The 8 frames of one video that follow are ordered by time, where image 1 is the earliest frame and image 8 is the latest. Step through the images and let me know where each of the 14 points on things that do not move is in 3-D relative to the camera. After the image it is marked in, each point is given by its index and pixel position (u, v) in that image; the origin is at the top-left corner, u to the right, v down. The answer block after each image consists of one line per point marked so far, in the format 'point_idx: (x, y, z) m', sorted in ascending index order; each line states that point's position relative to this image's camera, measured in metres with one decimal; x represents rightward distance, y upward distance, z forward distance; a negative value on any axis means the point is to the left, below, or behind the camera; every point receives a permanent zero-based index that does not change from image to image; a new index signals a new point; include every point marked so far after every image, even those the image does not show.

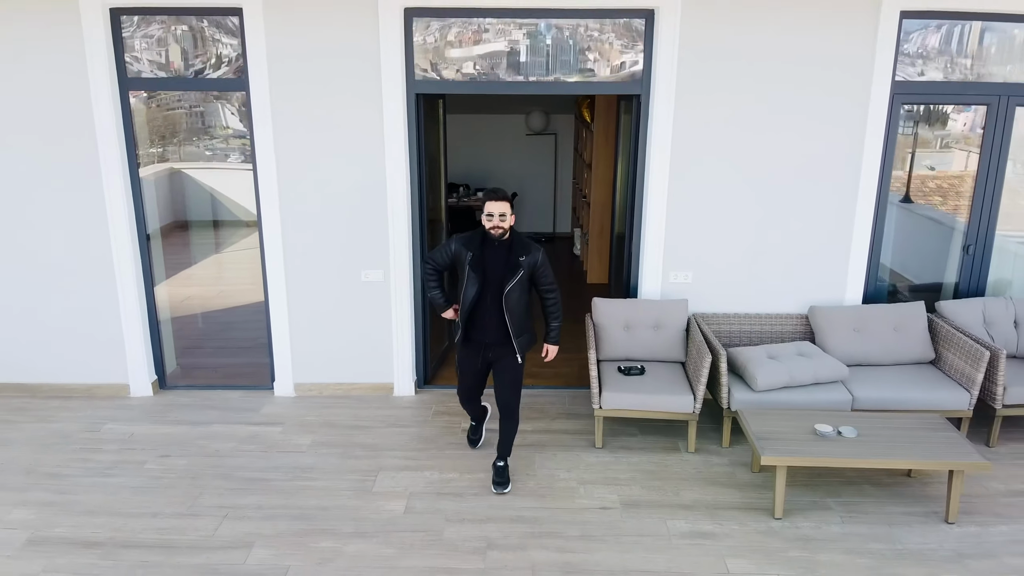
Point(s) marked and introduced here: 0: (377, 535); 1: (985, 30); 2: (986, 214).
0: (-0.7, -1.2, +3.7) m
1: (+3.0, +1.6, +4.7) m
2: (+3.2, +0.5, +5.1) m
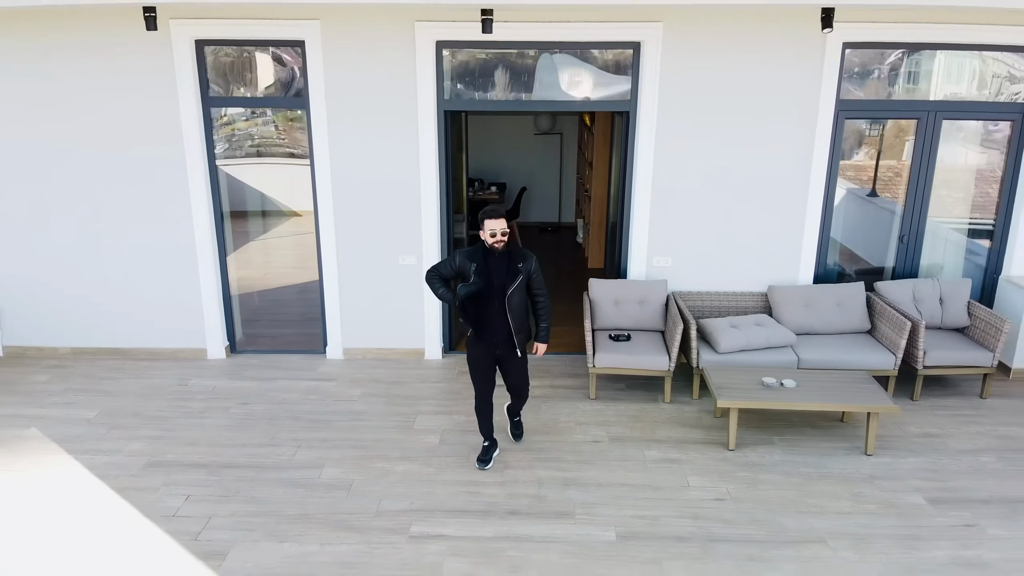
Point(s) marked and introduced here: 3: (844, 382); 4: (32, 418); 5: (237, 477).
0: (-0.6, -1.1, +4.8) m
1: (+3.1, +1.7, +5.7) m
2: (+3.3, +0.7, +6.1) m
3: (+2.2, -0.6, +5.1) m
4: (-3.4, -0.9, +5.4) m
5: (-1.7, -1.2, +4.6) m
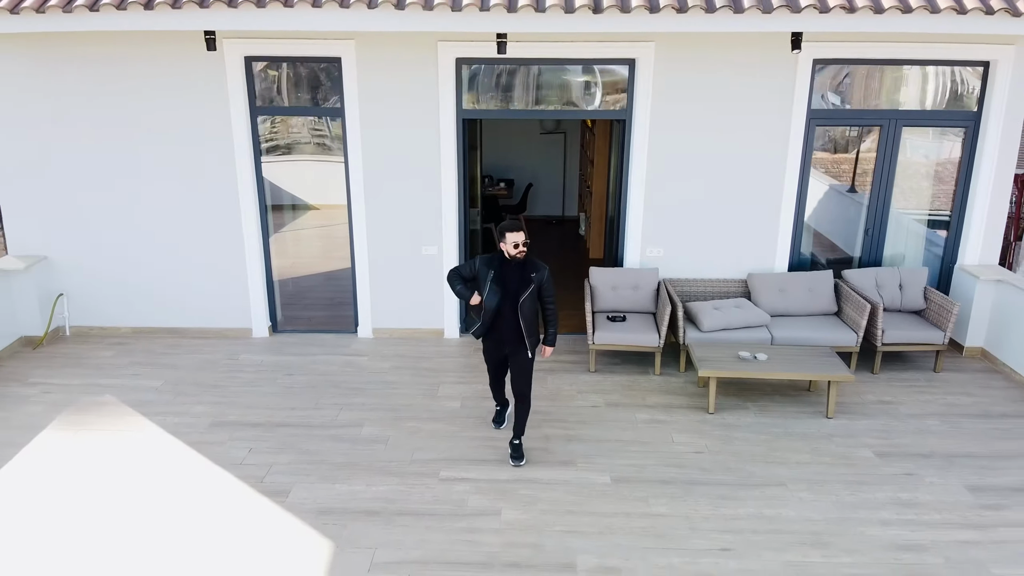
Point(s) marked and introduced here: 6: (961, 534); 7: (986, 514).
0: (-0.5, -1.0, +5.6) m
1: (+3.1, +1.9, +6.5) m
2: (+3.4, +0.8, +6.9) m
3: (+2.3, -0.5, +5.9) m
4: (-3.3, -0.8, +6.2) m
5: (-1.6, -1.1, +5.5) m
6: (+2.7, -1.4, +4.5) m
7: (+3.0, -1.4, +4.7) m
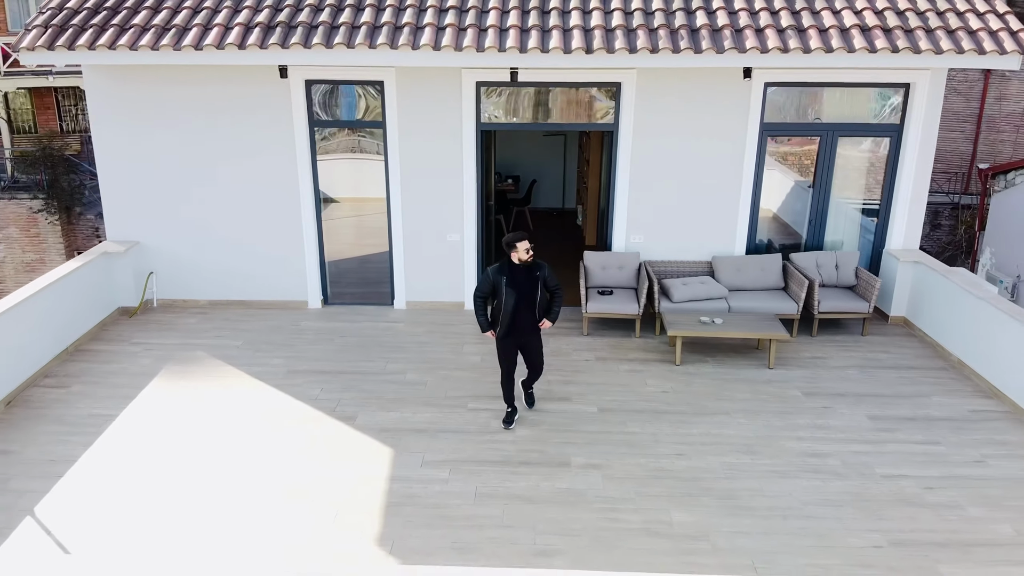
0: (-0.4, -0.8, +7.2) m
1: (+3.2, +2.1, +8.0) m
2: (+3.5, +1.0, +8.4) m
3: (+2.4, -0.3, +7.5) m
4: (-3.2, -0.6, +7.8) m
5: (-1.5, -0.8, +7.0) m
6: (+2.8, -1.2, +6.0) m
7: (+3.1, -1.2, +6.3) m
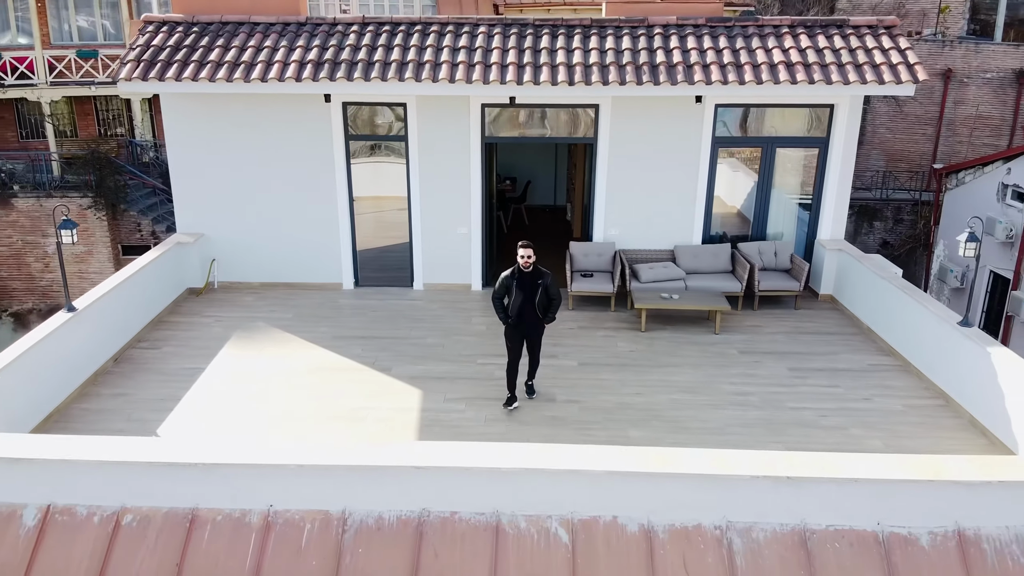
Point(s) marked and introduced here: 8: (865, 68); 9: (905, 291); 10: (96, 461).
0: (-0.4, -0.6, +9.0) m
1: (+3.2, +2.3, +9.9) m
2: (+3.4, +1.2, +10.3) m
3: (+2.4, -0.1, +9.4) m
4: (-3.3, -0.4, +9.6) m
5: (-1.5, -0.6, +8.9) m
6: (+2.8, -1.0, +7.9) m
7: (+3.0, -1.0, +8.1) m
8: (+4.2, +2.6, +9.0) m
9: (+4.5, 0.0, +8.6) m
10: (-2.9, -1.2, +5.4) m
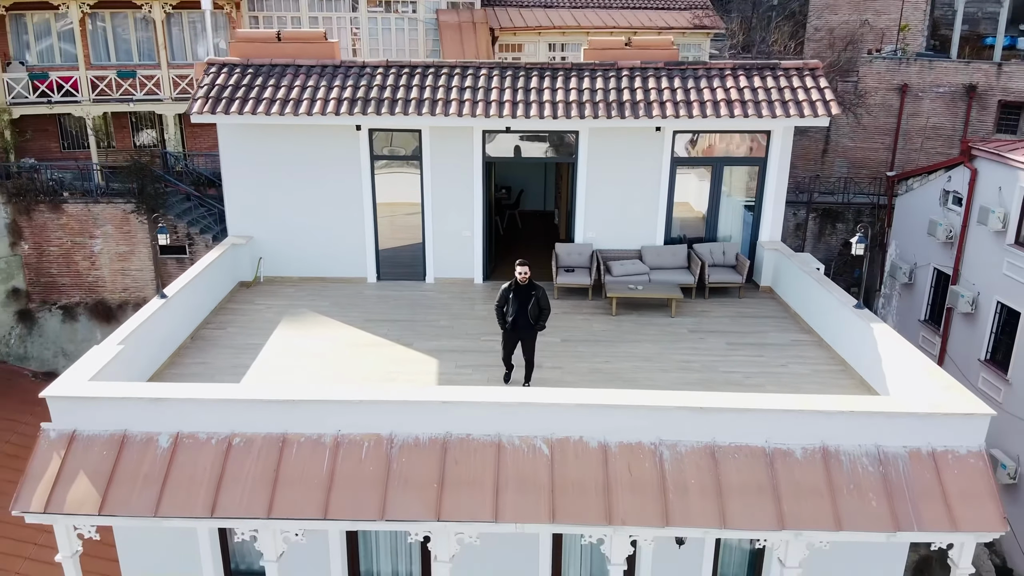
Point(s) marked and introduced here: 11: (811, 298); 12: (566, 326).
0: (-0.5, -0.5, +11.2) m
1: (+3.2, +2.4, +12.1) m
2: (+3.4, +1.4, +12.5) m
3: (+2.3, 0.0, +11.6) m
4: (-3.3, -0.3, +11.8) m
5: (-1.6, -0.5, +11.1) m
6: (+2.7, -0.9, +10.1) m
7: (+3.0, -0.9, +10.4) m
8: (+4.2, +2.7, +11.3) m
9: (+4.4, +0.1, +10.8) m
10: (-3.0, -1.1, +7.6) m
11: (+4.4, -0.1, +11.0) m
12: (+0.8, -0.5, +11.0) m
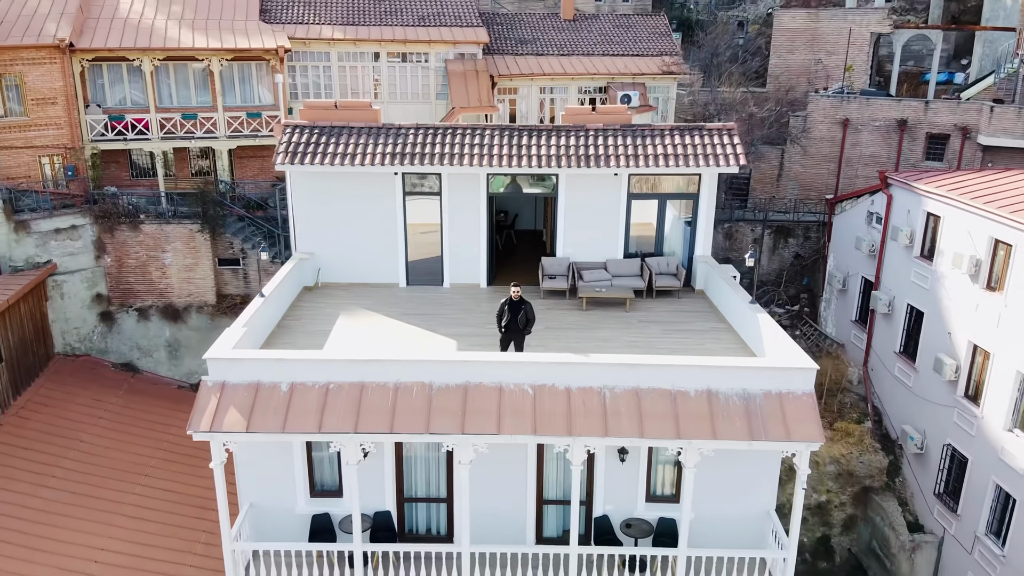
0: (-0.5, -0.5, +15.4) m
1: (+3.1, +2.4, +16.3) m
2: (+3.3, +1.3, +16.7) m
3: (+2.3, 0.0, +15.8) m
4: (-3.4, -0.3, +16.0) m
5: (-1.6, -0.6, +15.2) m
6: (+2.7, -1.0, +14.3) m
7: (+2.9, -0.9, +14.5) m
8: (+4.1, +2.7, +15.5) m
9: (+4.3, 0.0, +15.0) m
10: (-3.0, -1.1, +11.7) m
11: (+4.3, -0.2, +15.2) m
12: (+0.7, -0.6, +15.1) m
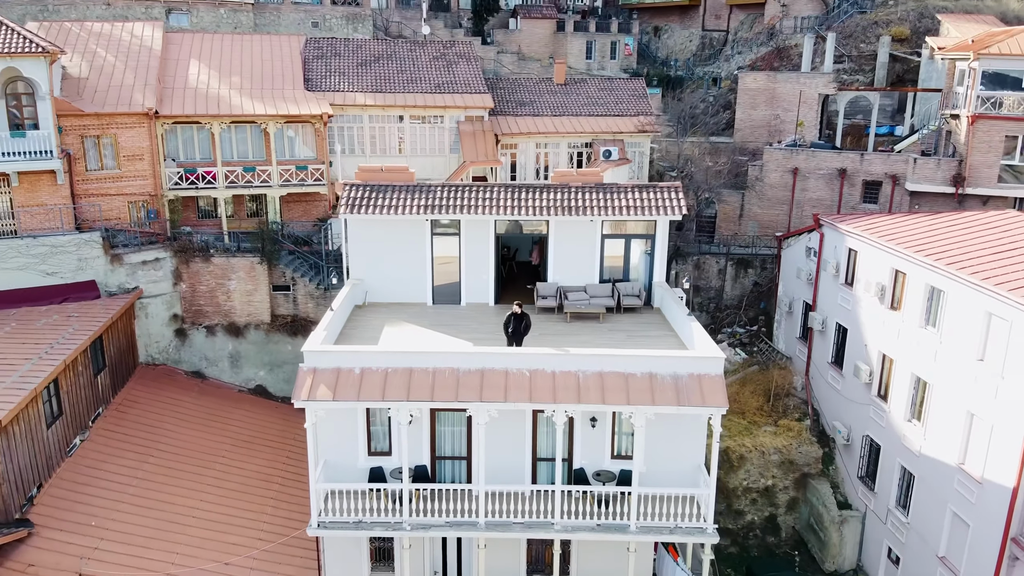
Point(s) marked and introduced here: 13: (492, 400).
0: (-0.5, -1.0, +20.6) m
1: (+3.1, +1.8, +21.7) m
2: (+3.3, +0.8, +22.0) m
3: (+2.3, -0.5, +21.0) m
4: (-3.3, -0.8, +21.2) m
5: (-1.6, -1.0, +20.5) m
6: (+2.7, -1.4, +19.5) m
7: (+3.0, -1.3, +19.8) m
8: (+4.1, +2.2, +20.9) m
9: (+4.4, -0.4, +20.3) m
10: (-3.0, -1.4, +16.9) m
11: (+4.4, -0.7, +20.5) m
12: (+0.8, -1.0, +20.4) m
13: (-0.4, -2.4, +16.4) m
